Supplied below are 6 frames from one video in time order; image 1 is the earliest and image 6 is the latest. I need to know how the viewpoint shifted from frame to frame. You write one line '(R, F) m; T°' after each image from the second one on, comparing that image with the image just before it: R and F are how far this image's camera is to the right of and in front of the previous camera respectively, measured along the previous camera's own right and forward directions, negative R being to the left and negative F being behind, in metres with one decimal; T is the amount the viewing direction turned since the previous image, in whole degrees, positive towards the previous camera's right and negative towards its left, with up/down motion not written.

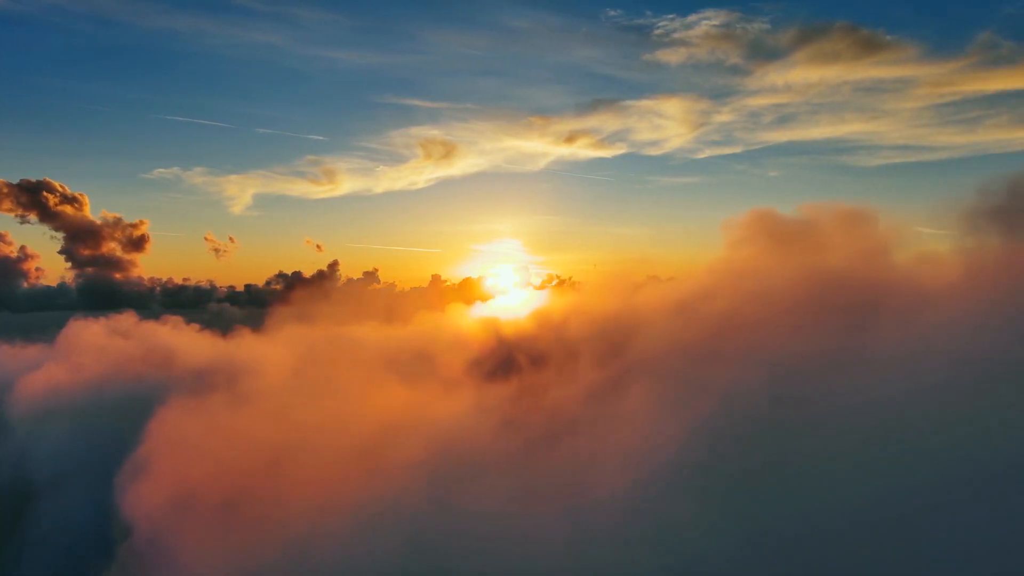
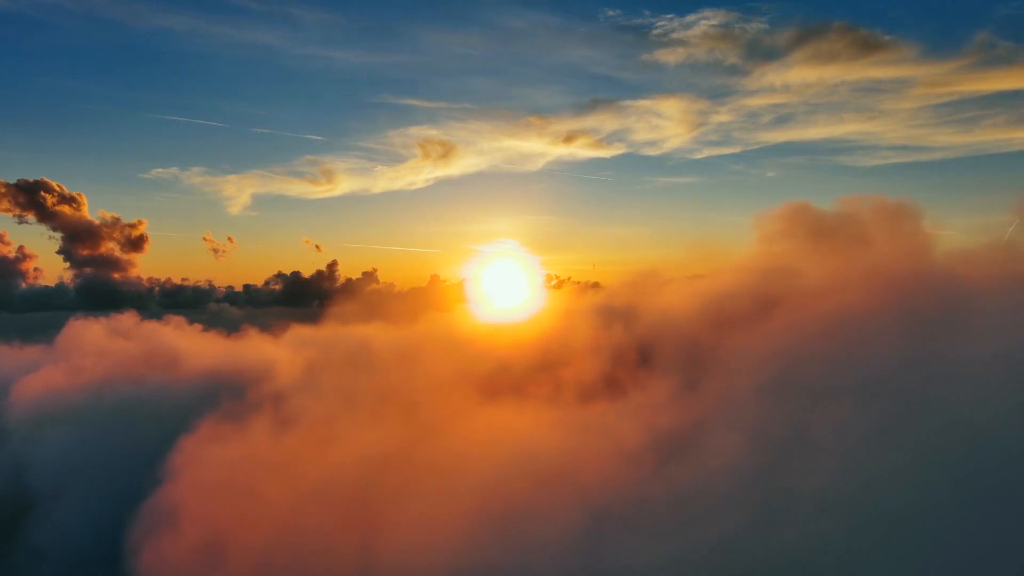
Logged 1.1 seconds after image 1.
(-11.0, +11.3) m; 0°
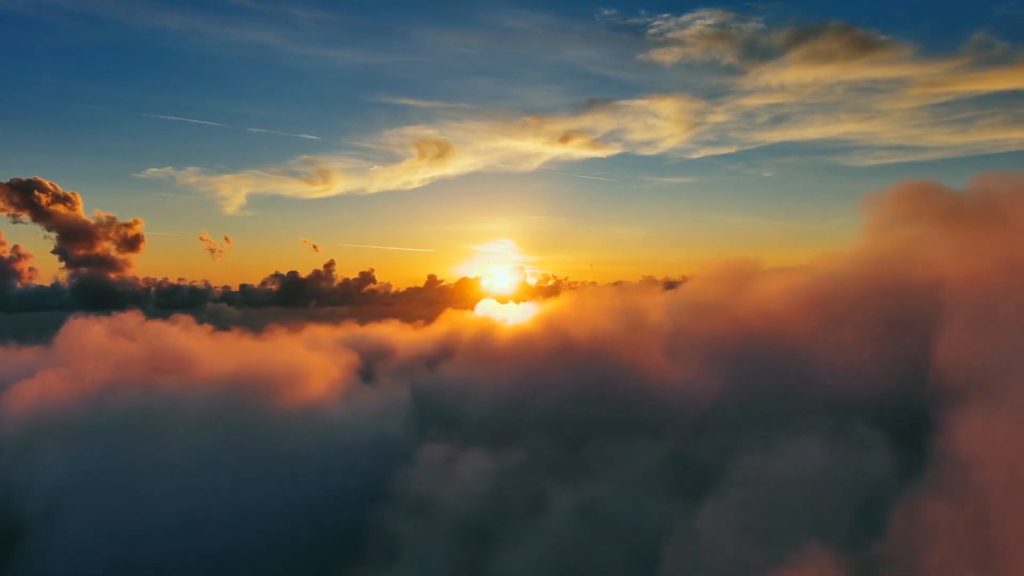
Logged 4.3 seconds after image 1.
(-31.5, +31.5) m; 0°
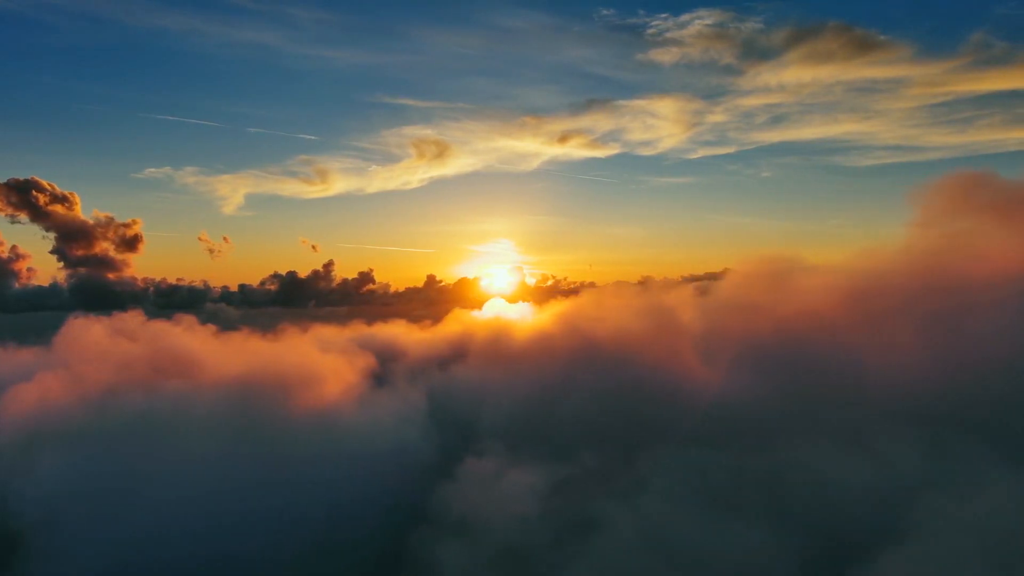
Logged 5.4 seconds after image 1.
(-11.9, +12.1) m; 0°
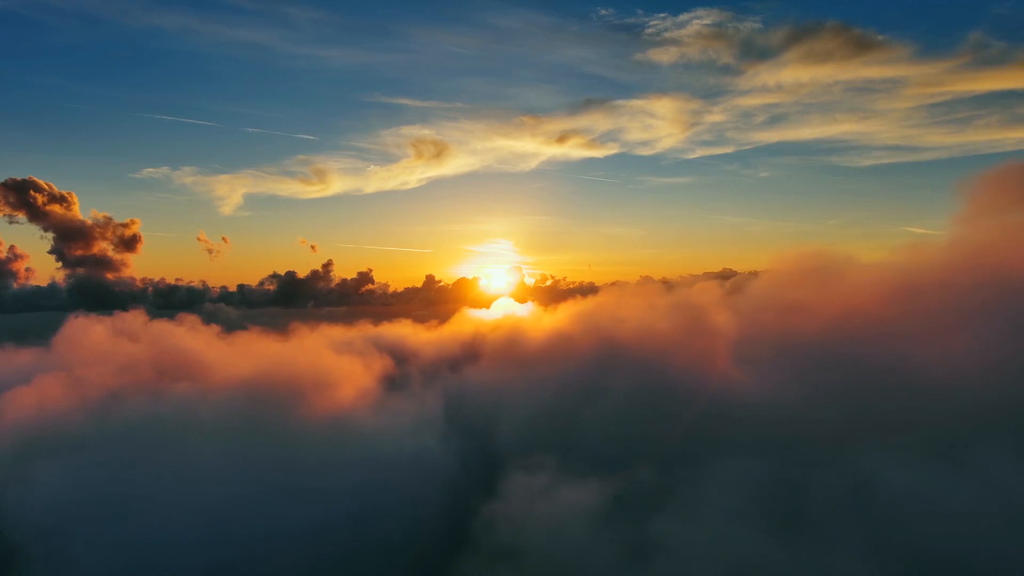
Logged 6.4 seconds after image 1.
(-11.3, +10.0) m; 0°
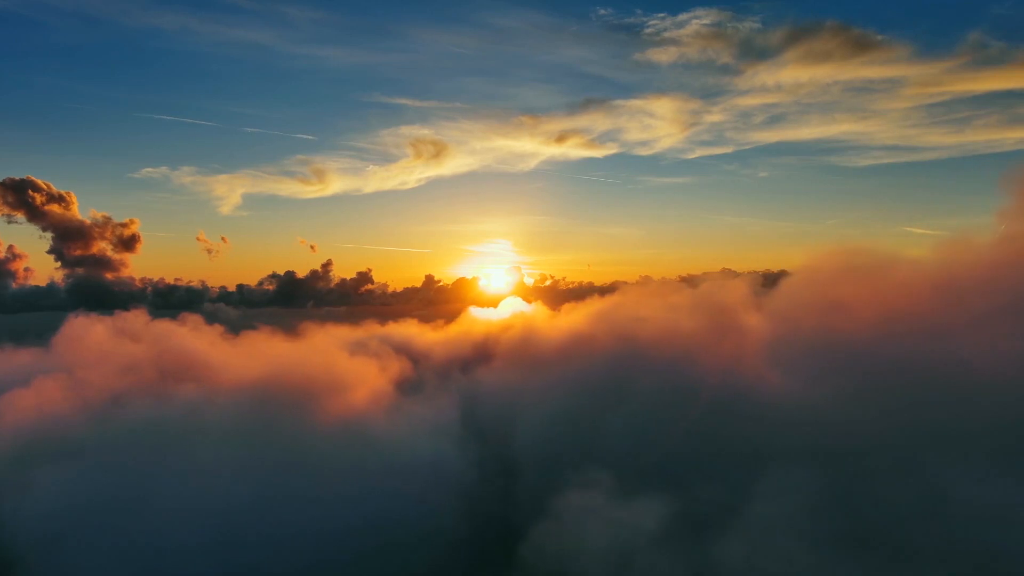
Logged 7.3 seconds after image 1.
(-9.5, +9.2) m; 0°
